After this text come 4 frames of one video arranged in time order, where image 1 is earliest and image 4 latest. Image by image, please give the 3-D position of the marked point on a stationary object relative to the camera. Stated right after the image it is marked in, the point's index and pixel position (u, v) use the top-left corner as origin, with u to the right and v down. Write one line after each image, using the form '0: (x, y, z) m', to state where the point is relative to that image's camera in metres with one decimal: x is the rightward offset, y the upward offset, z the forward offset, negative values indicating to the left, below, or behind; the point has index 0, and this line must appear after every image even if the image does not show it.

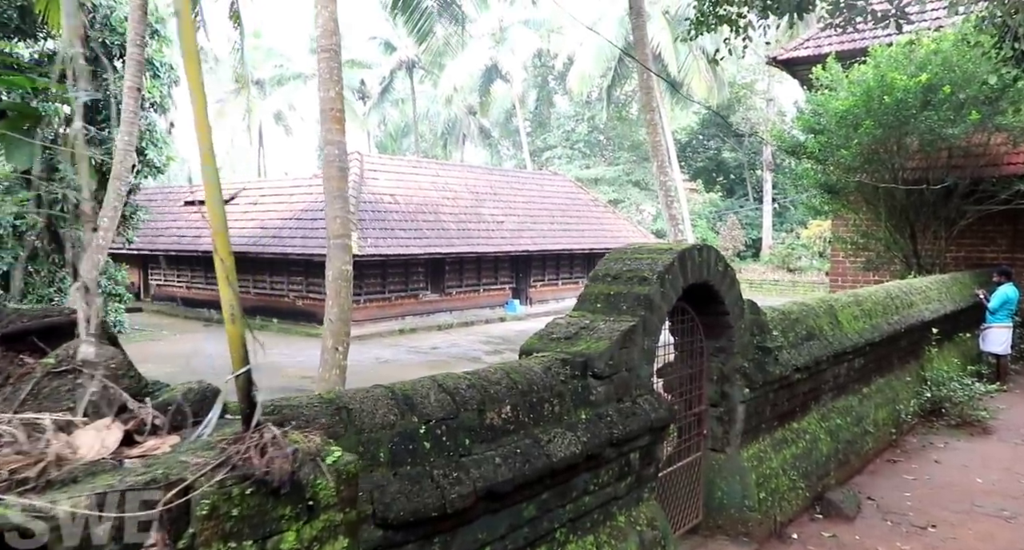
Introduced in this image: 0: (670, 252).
0: (+0.8, +0.1, +4.0) m
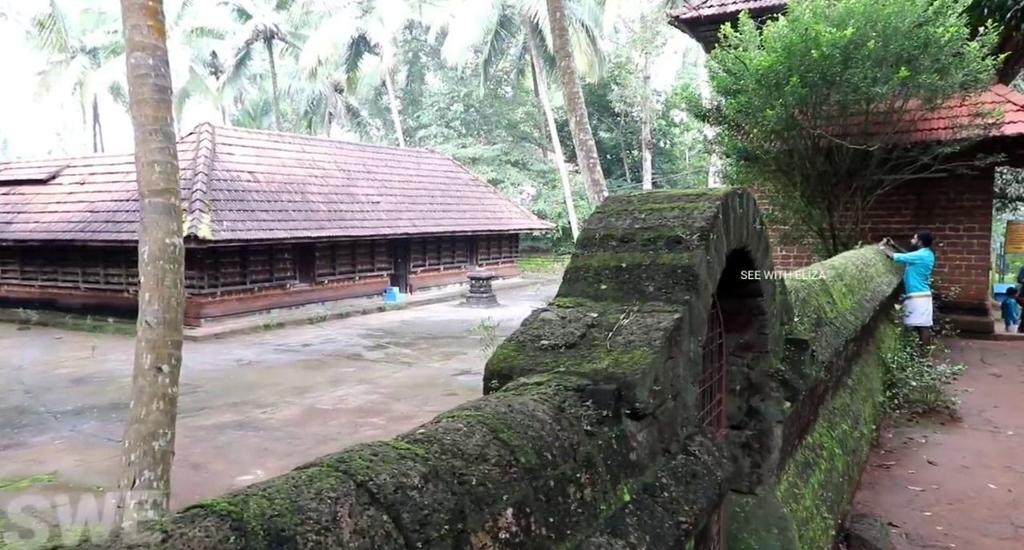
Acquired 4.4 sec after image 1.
0: (+0.6, +0.2, +2.5) m
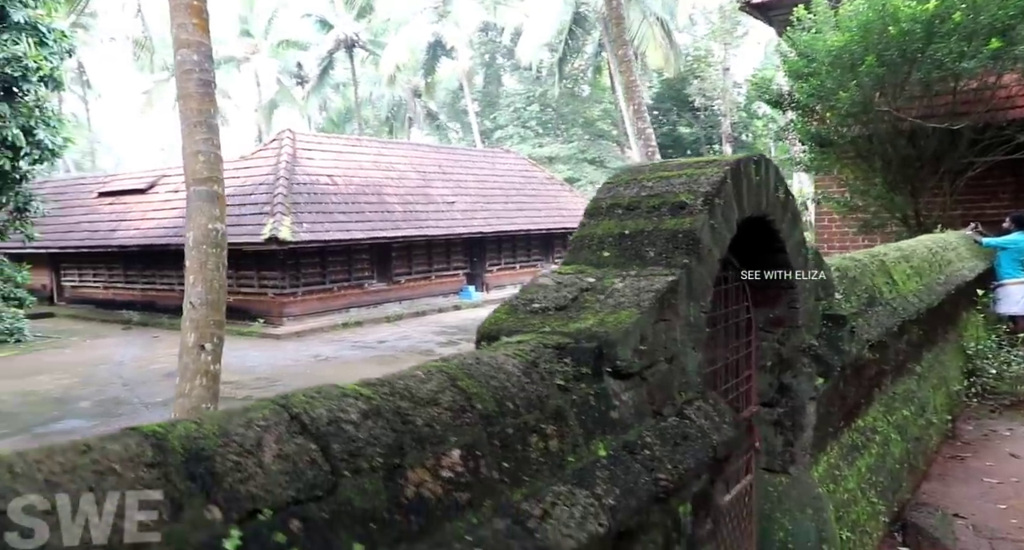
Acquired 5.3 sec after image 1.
0: (+0.6, +0.3, +2.5) m
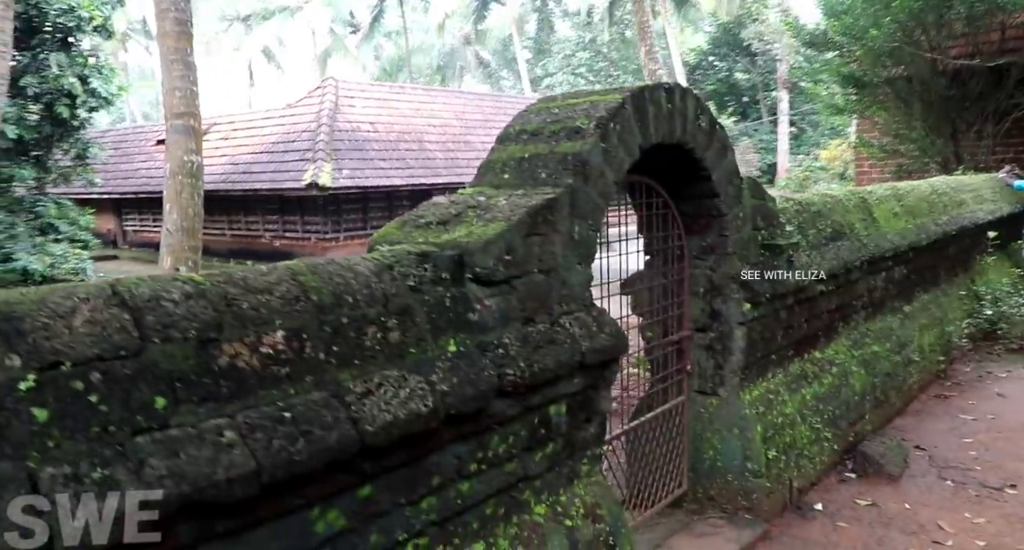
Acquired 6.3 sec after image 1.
0: (+0.3, +0.6, +2.6) m
